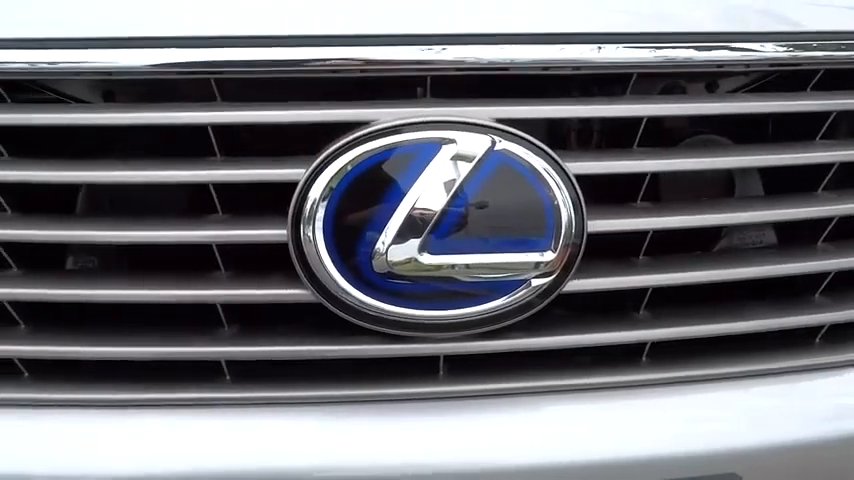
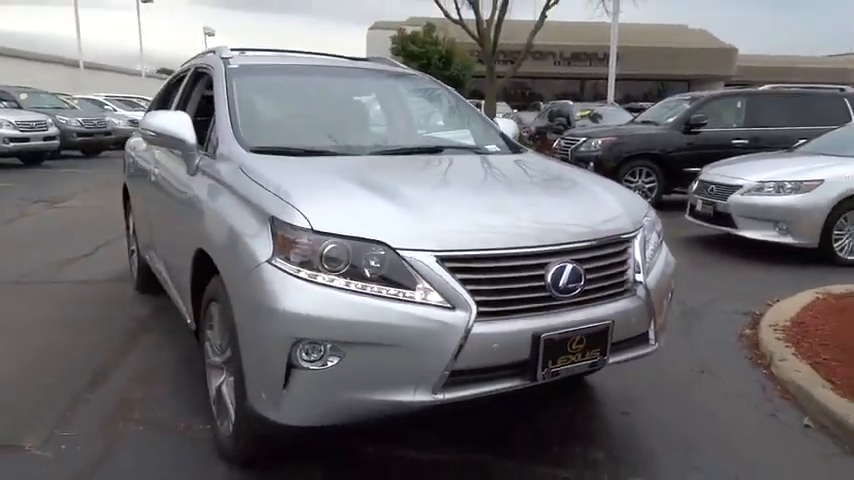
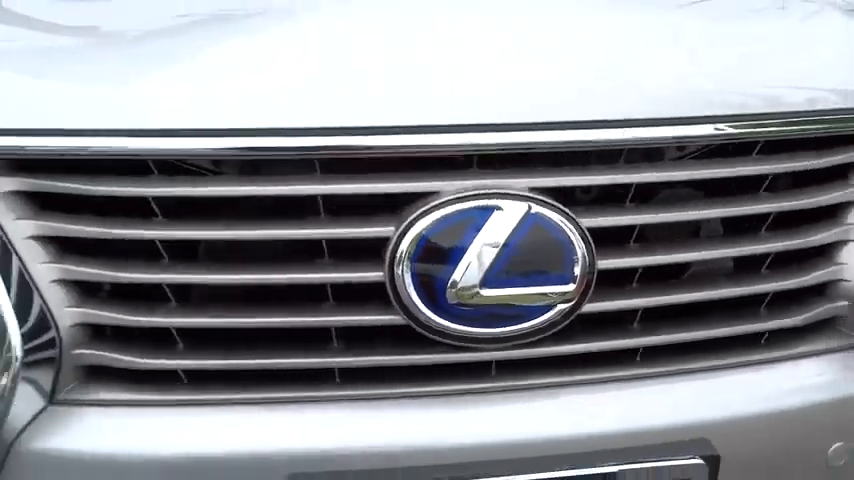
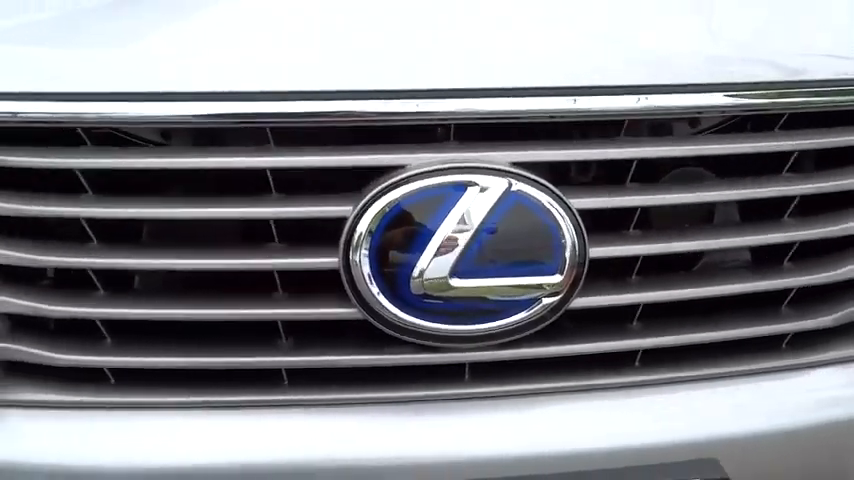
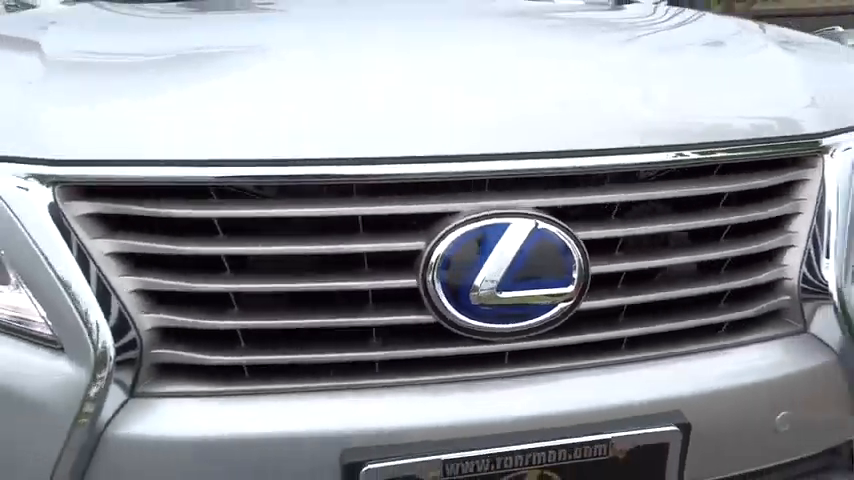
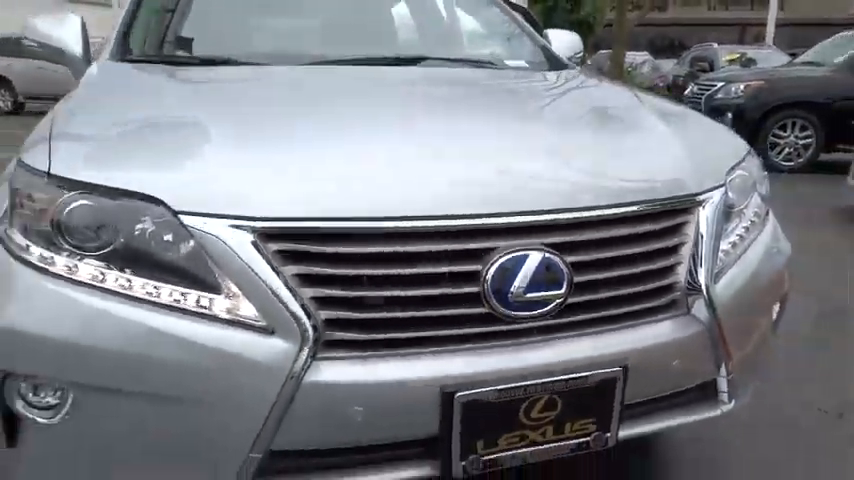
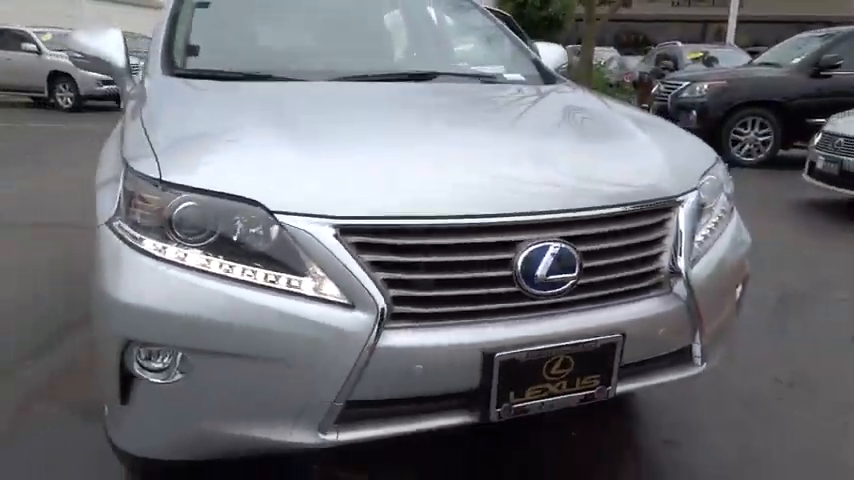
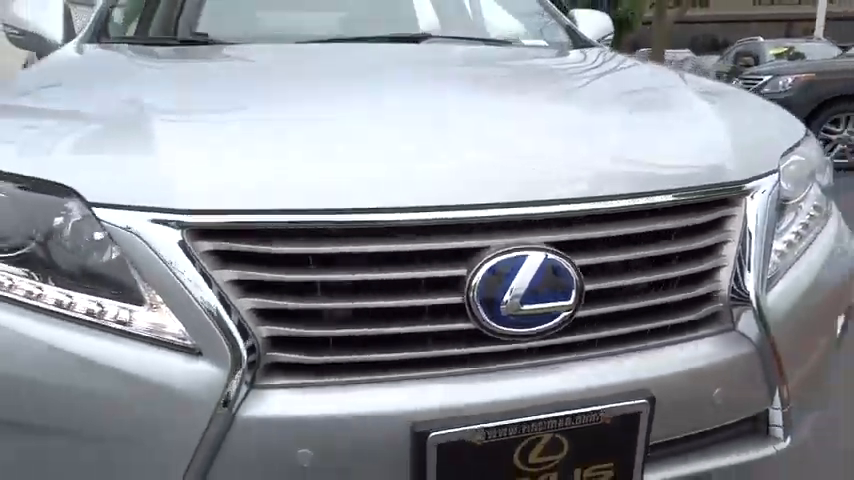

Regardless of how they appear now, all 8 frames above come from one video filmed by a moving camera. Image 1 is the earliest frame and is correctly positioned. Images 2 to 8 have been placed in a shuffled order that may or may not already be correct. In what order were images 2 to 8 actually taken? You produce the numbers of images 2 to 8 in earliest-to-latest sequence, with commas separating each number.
4, 3, 5, 8, 6, 7, 2
